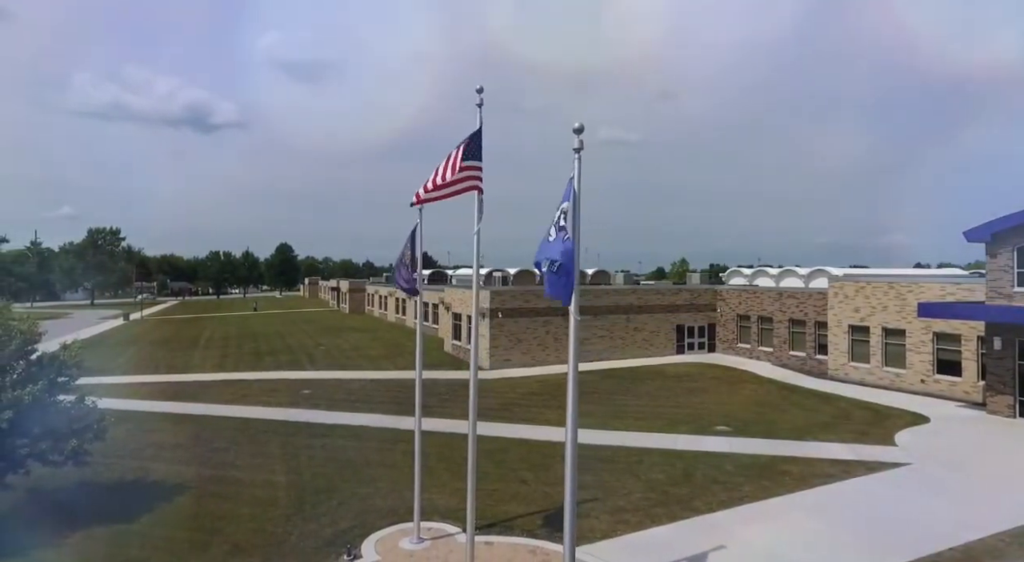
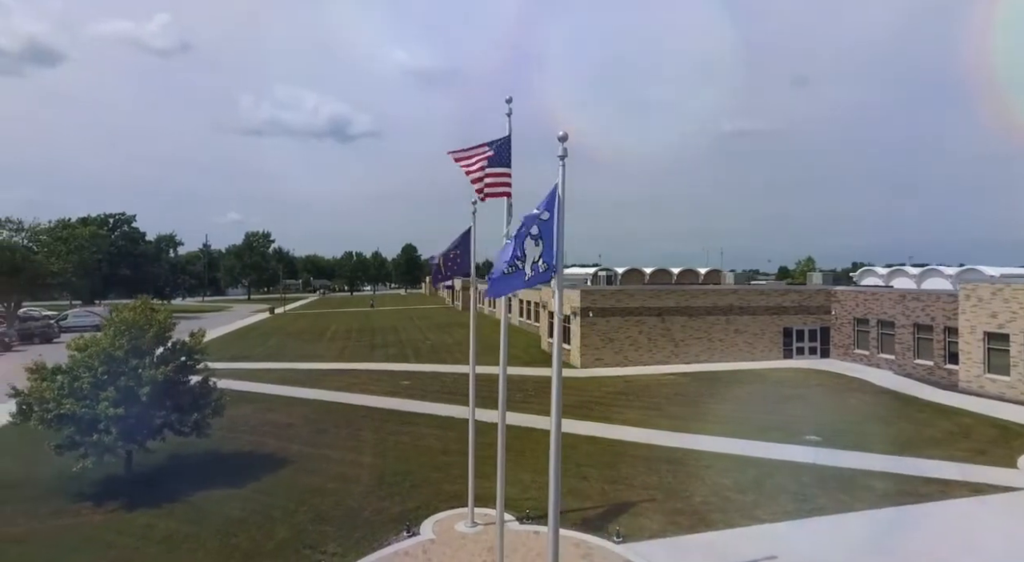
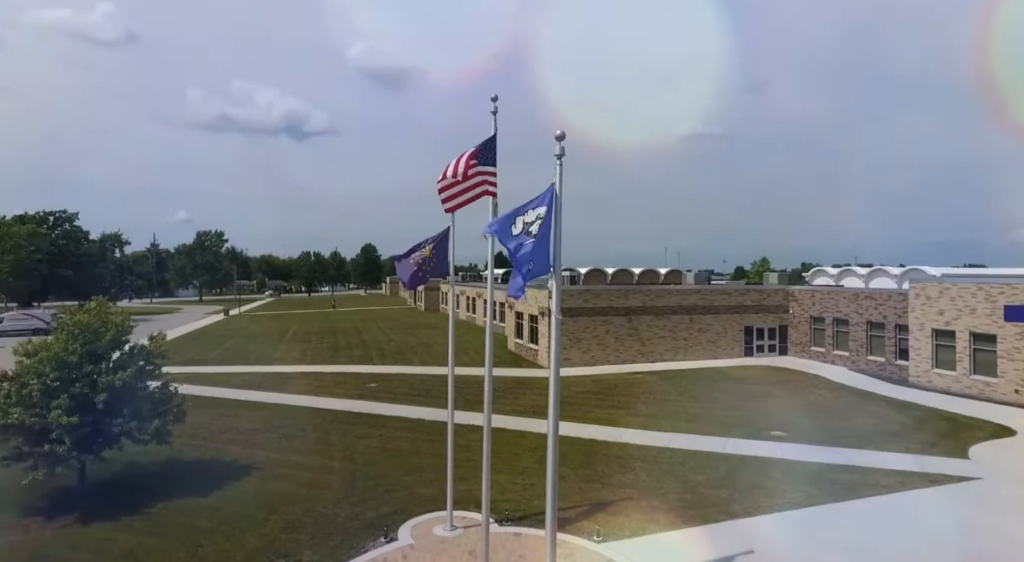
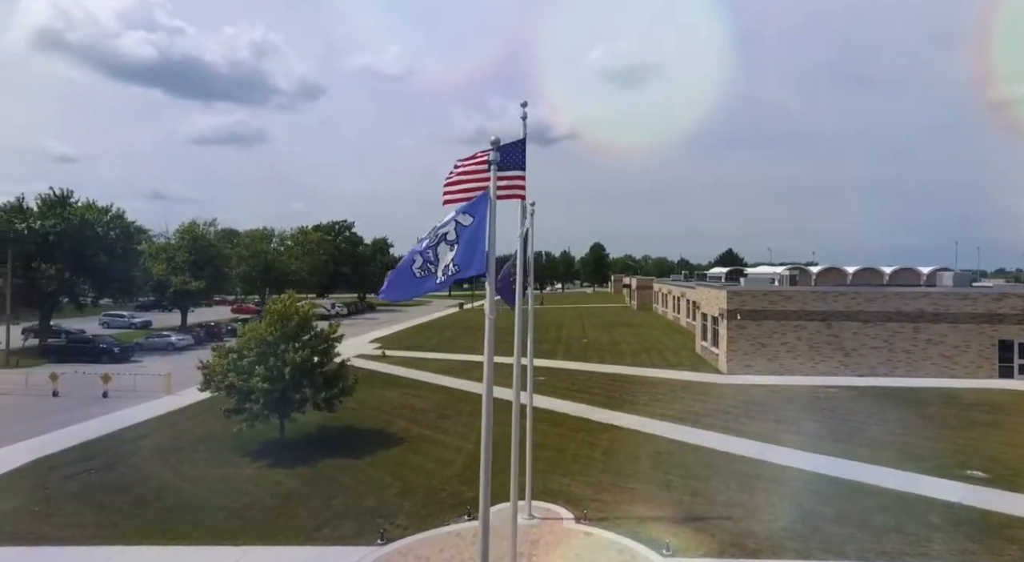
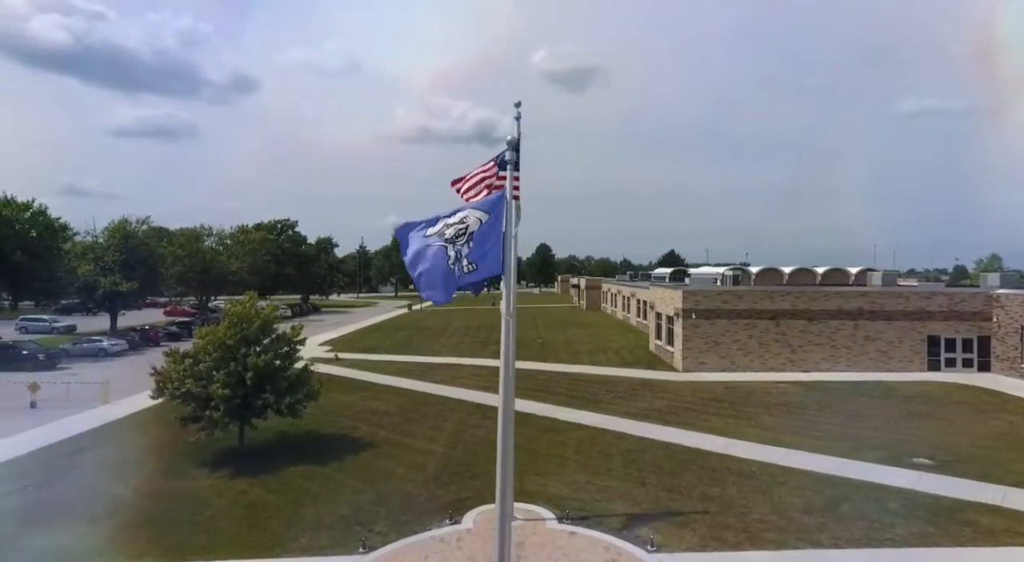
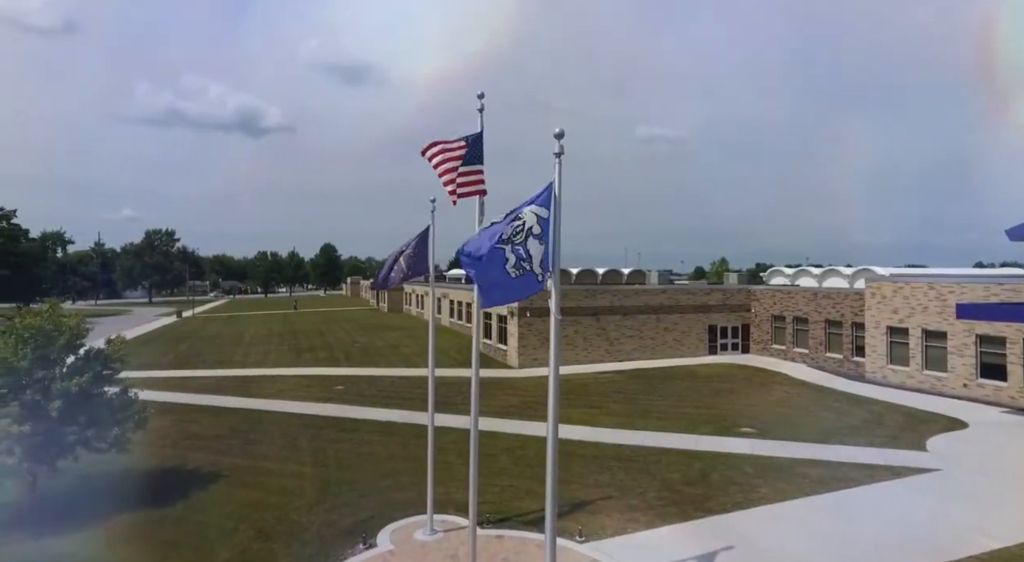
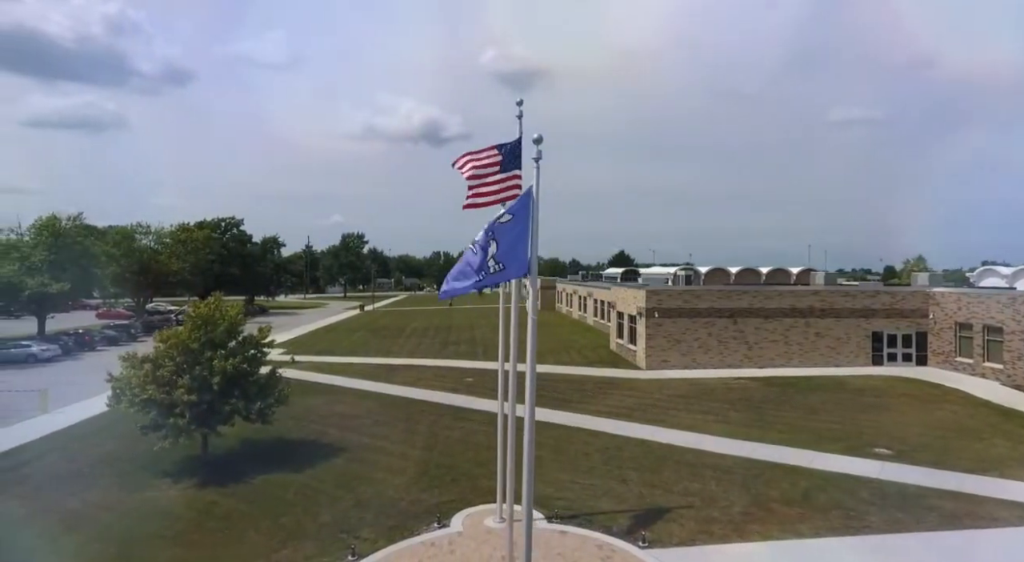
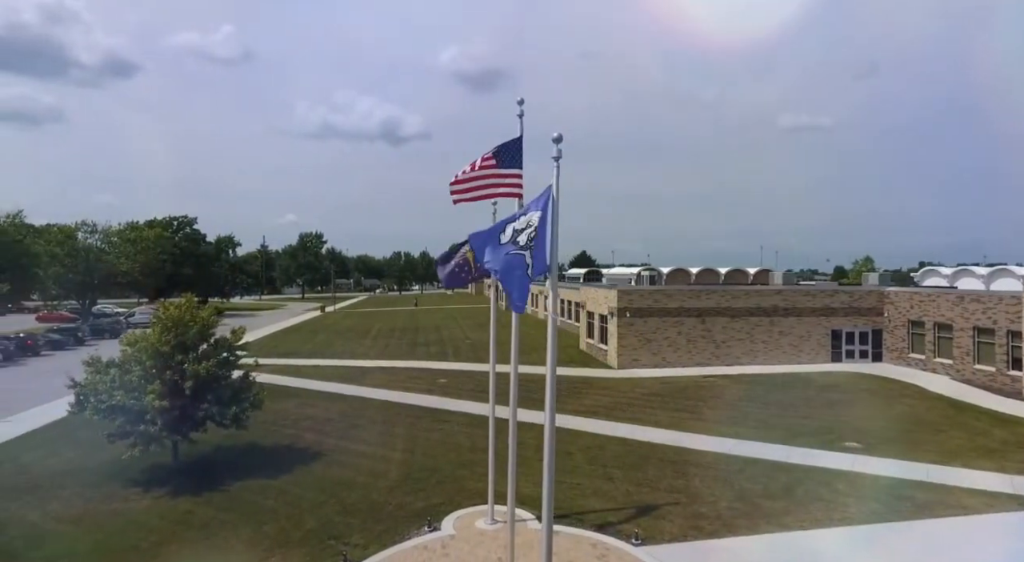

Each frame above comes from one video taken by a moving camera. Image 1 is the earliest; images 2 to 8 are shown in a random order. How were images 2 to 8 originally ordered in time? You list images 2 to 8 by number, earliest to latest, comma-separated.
6, 3, 2, 8, 7, 5, 4
